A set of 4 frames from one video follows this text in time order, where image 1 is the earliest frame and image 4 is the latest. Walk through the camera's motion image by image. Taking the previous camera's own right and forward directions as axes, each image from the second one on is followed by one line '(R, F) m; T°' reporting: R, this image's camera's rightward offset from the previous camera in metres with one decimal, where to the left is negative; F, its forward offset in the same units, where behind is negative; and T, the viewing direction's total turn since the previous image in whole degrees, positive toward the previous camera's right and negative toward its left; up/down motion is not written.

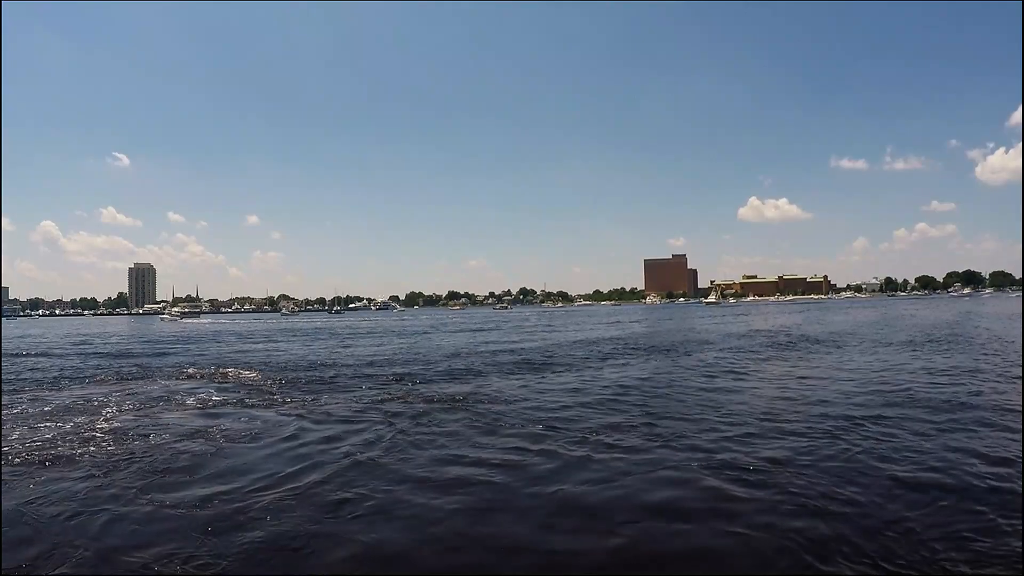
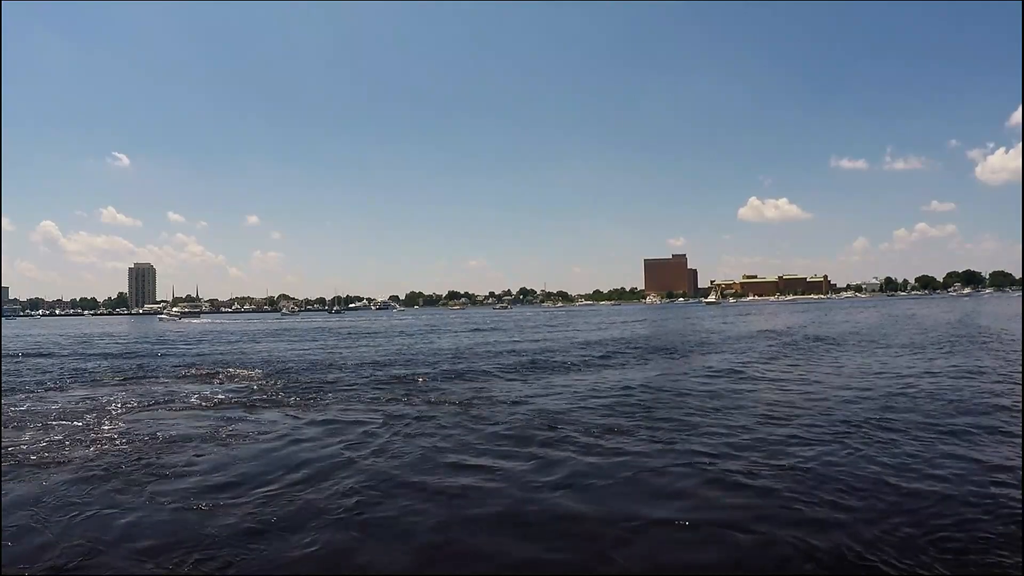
(0.0, 0.0) m; 0°
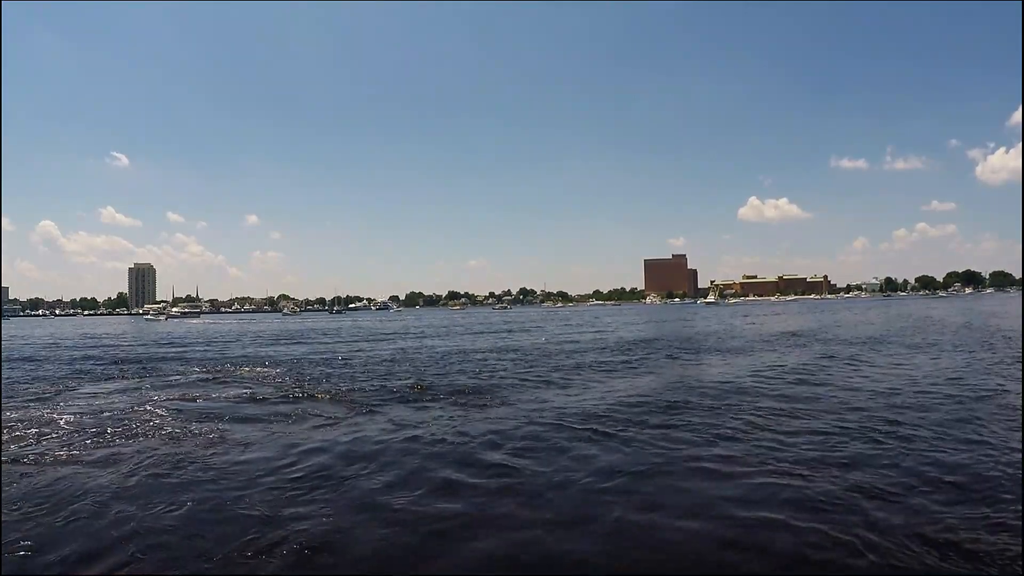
(-0.1, +0.2) m; 0°
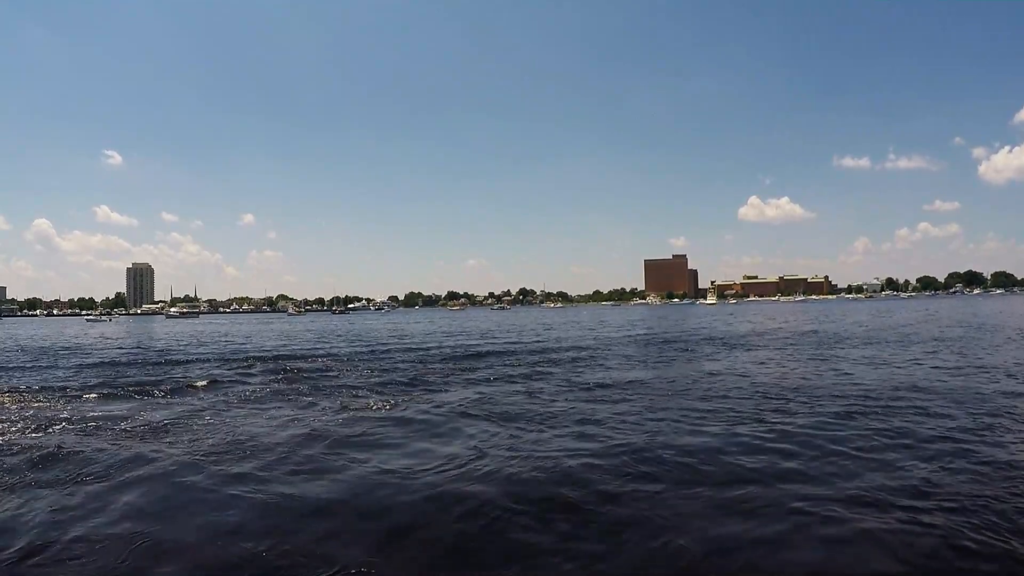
(-0.8, +4.6) m; 0°
